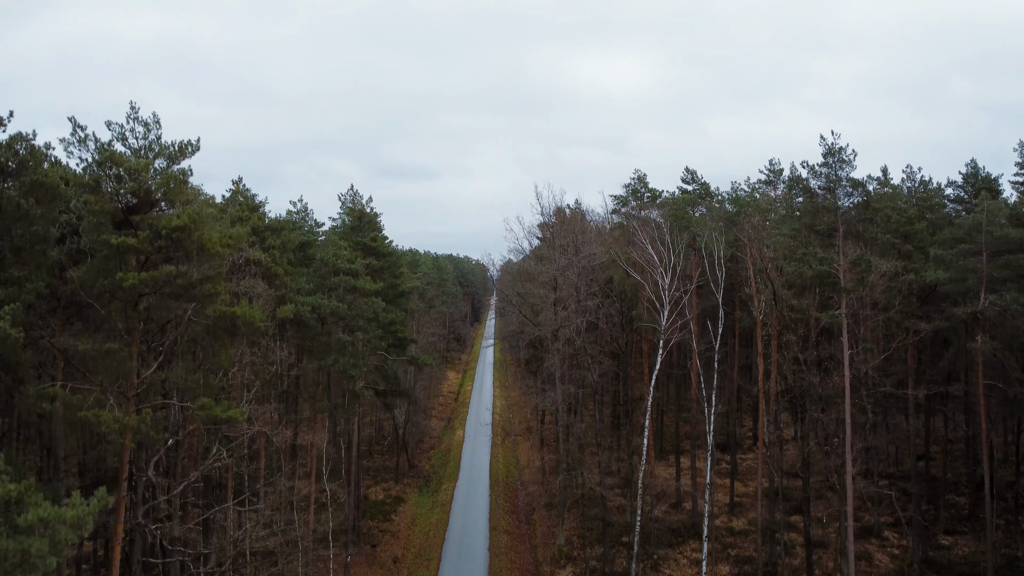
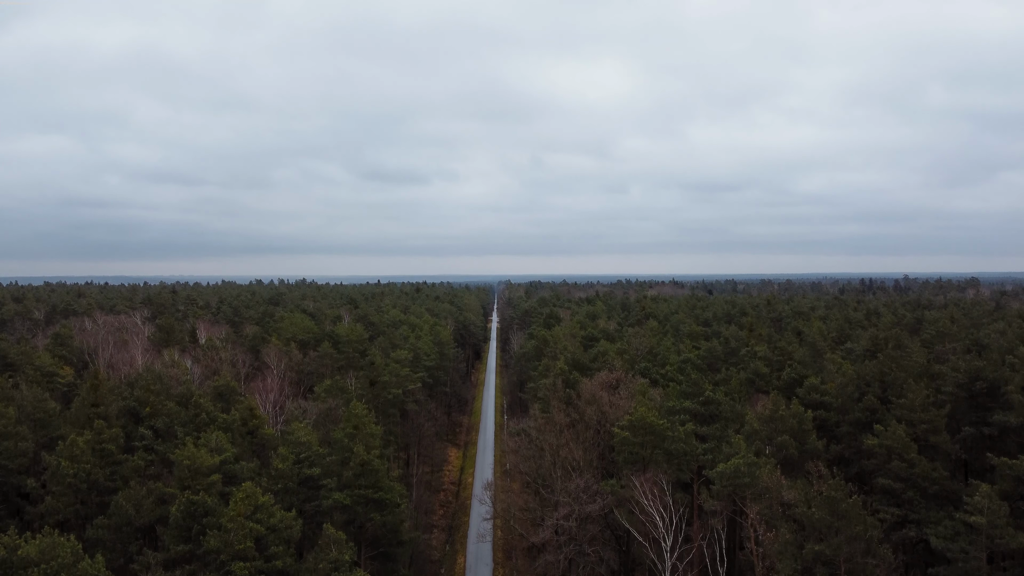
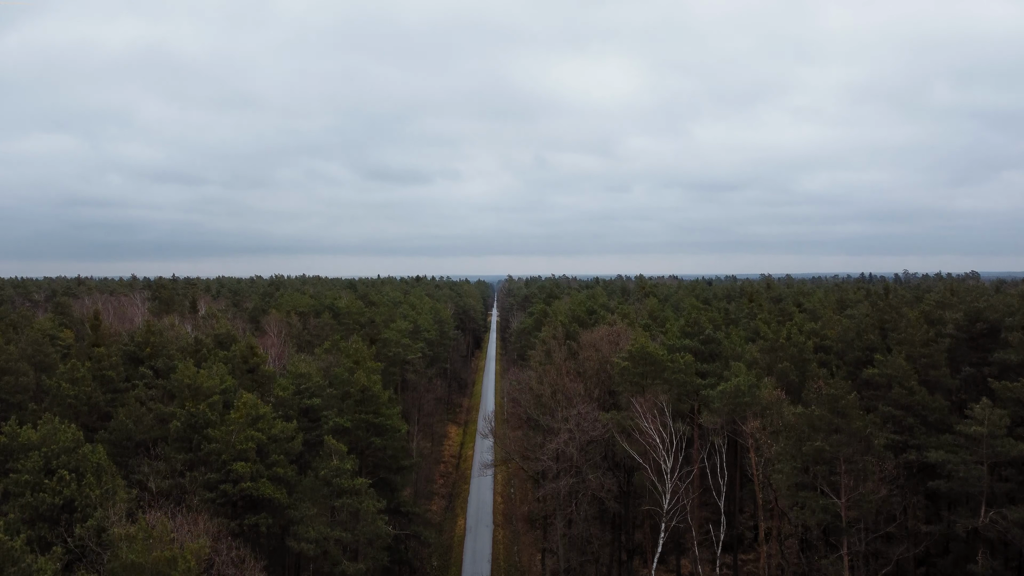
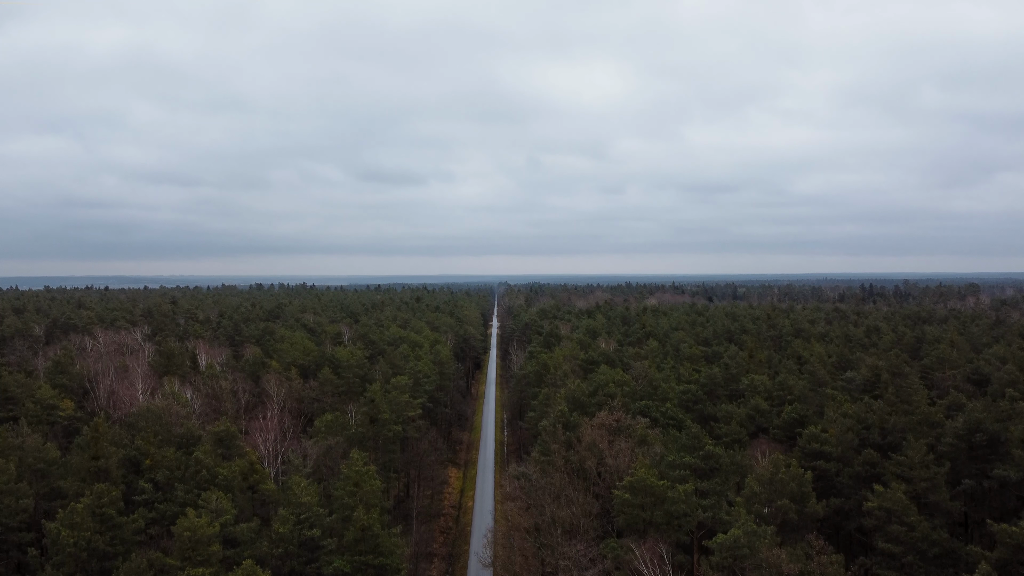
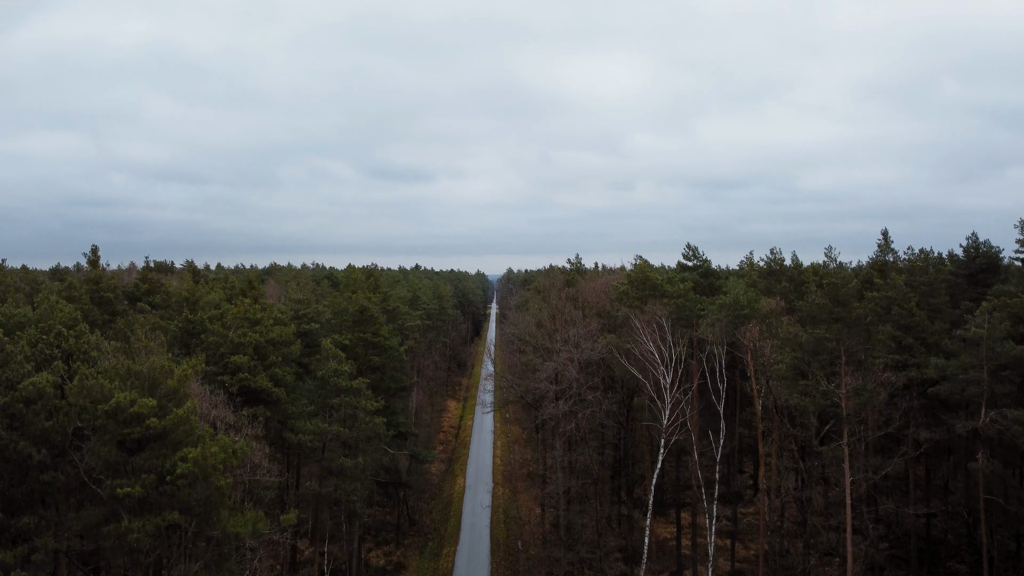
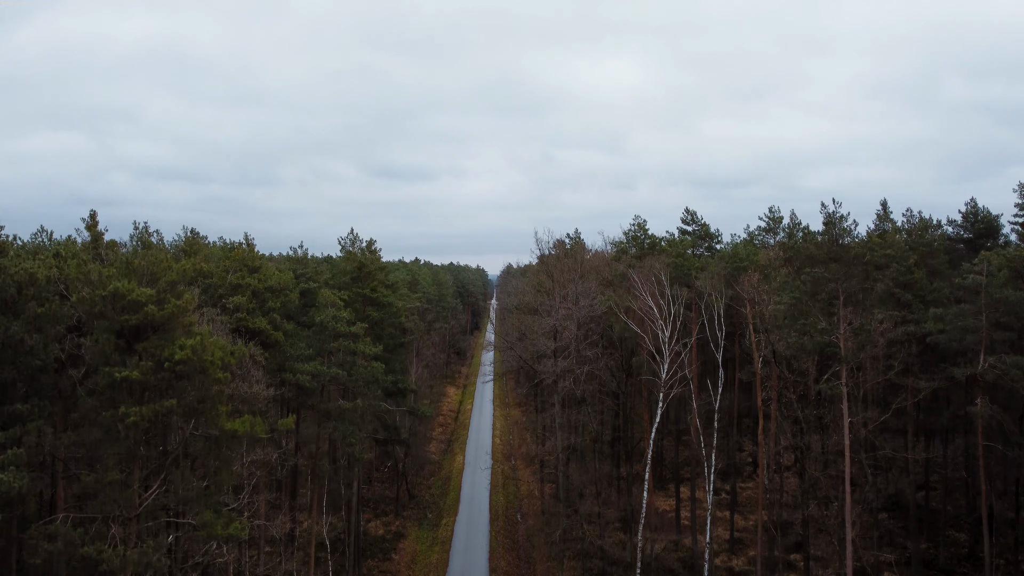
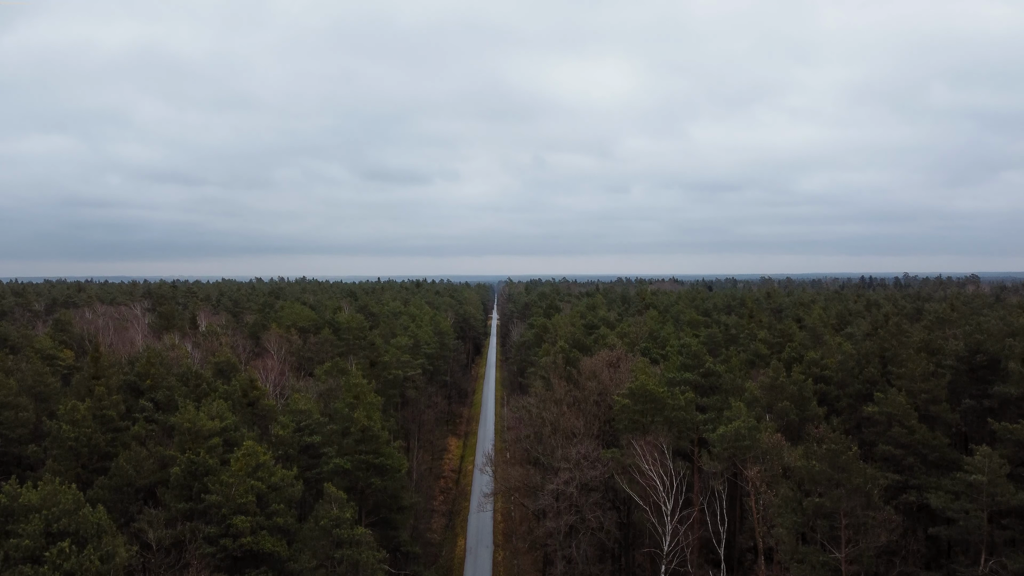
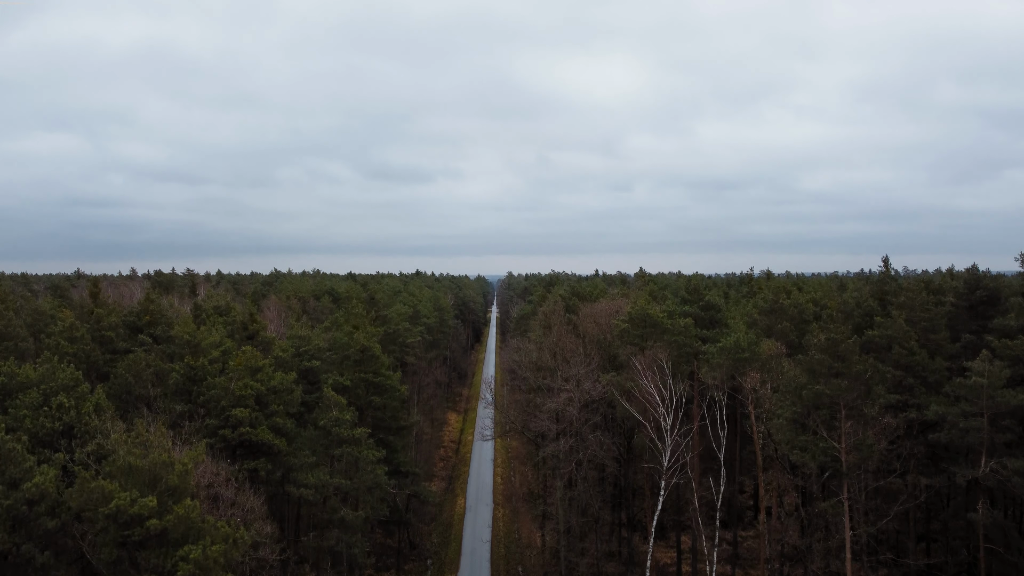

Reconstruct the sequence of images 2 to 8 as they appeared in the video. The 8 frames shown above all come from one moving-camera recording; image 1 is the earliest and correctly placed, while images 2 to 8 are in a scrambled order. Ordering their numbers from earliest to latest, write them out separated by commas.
6, 5, 8, 3, 7, 2, 4
